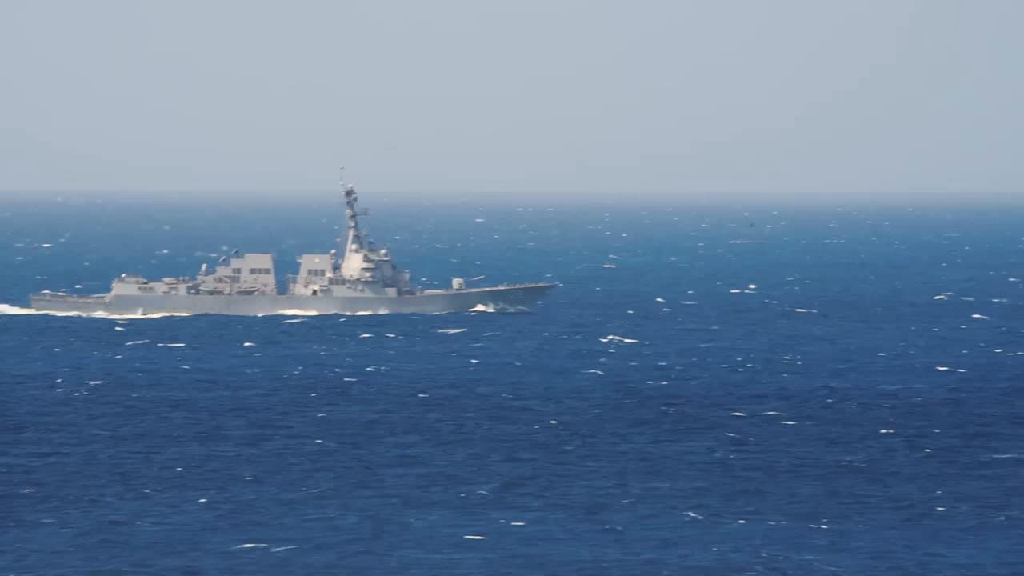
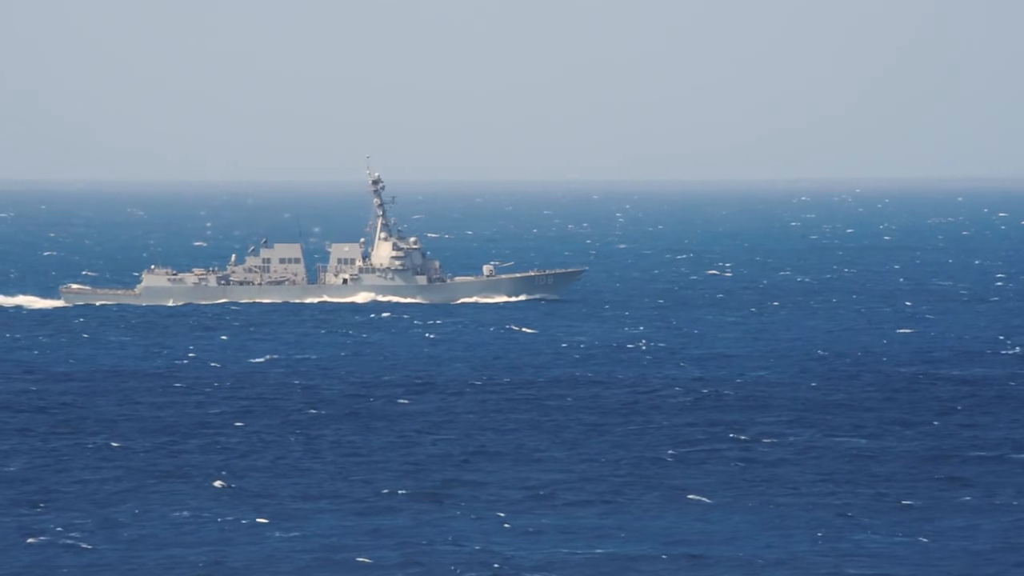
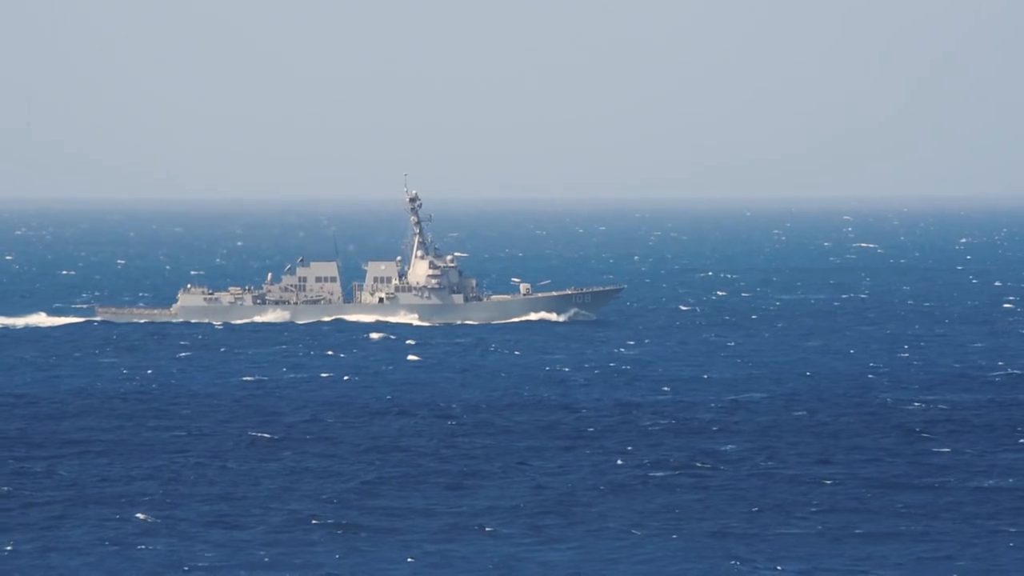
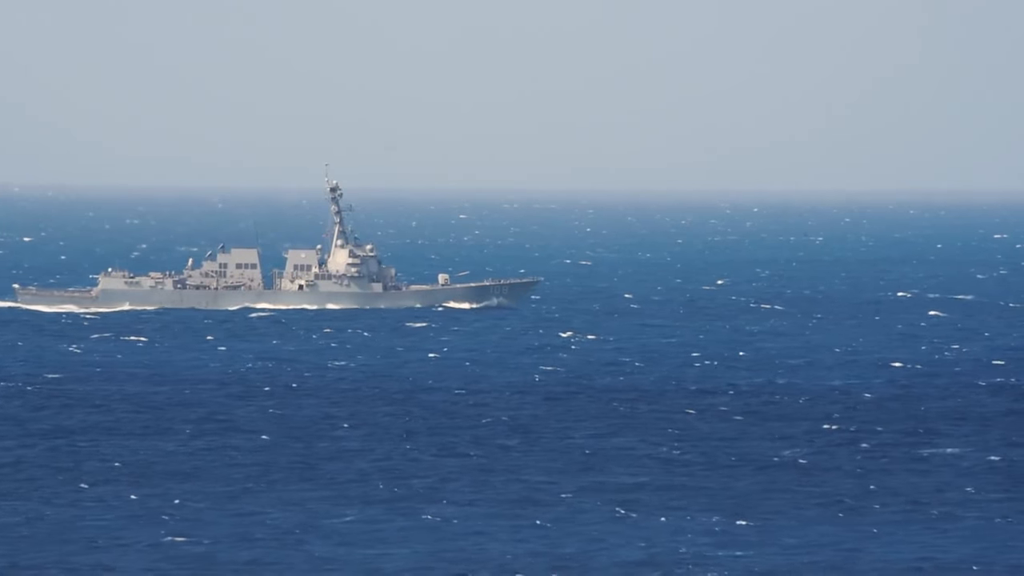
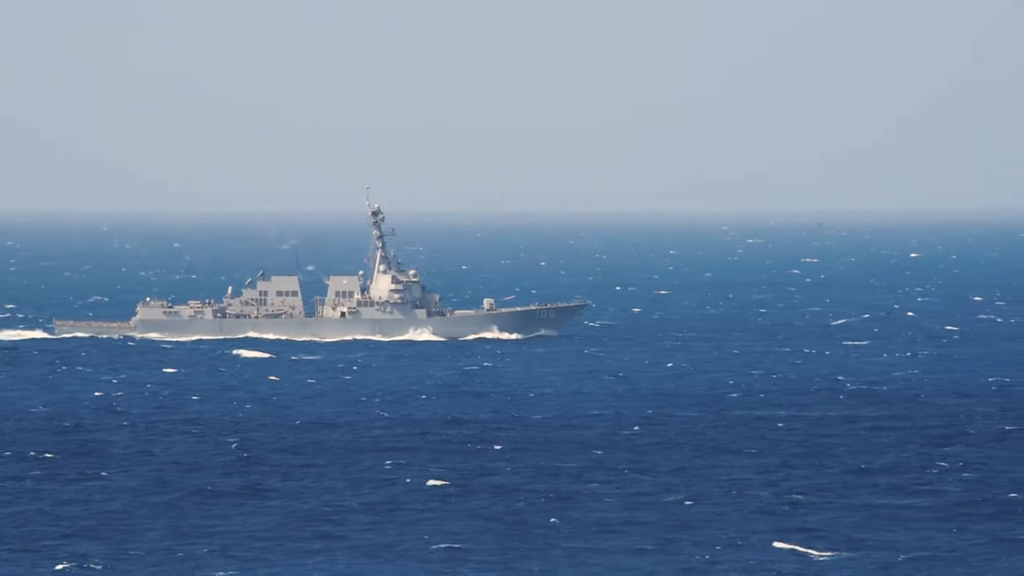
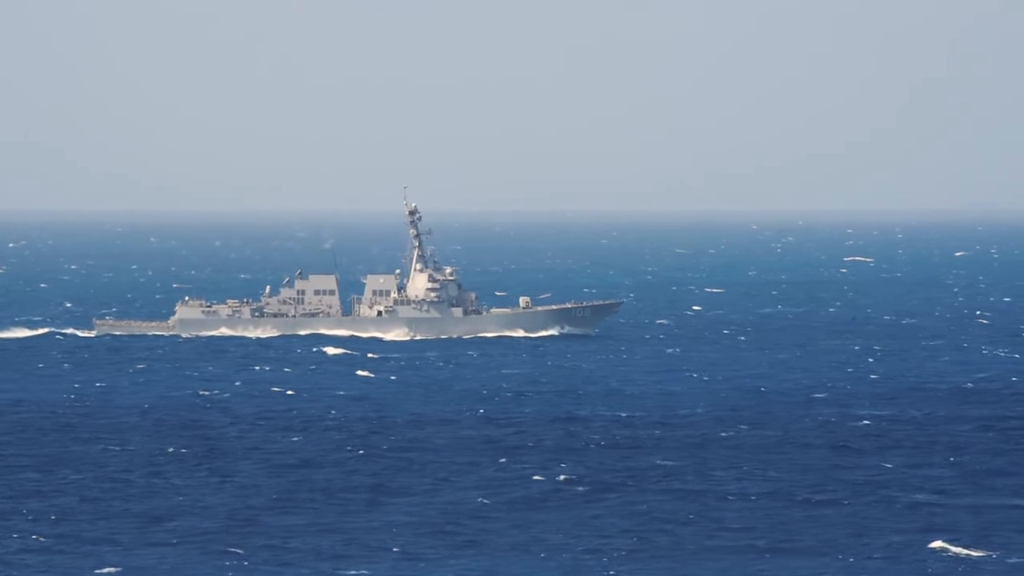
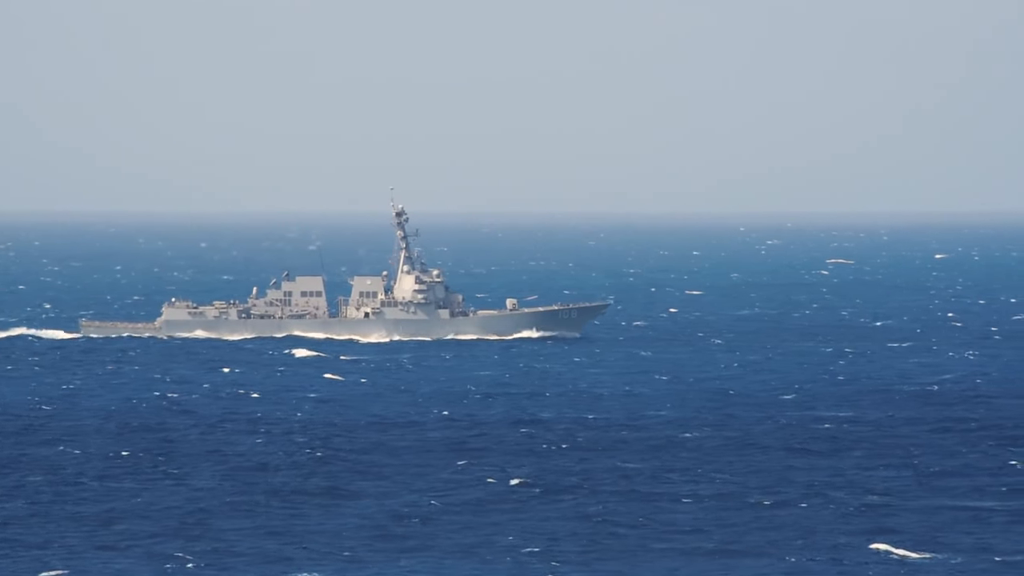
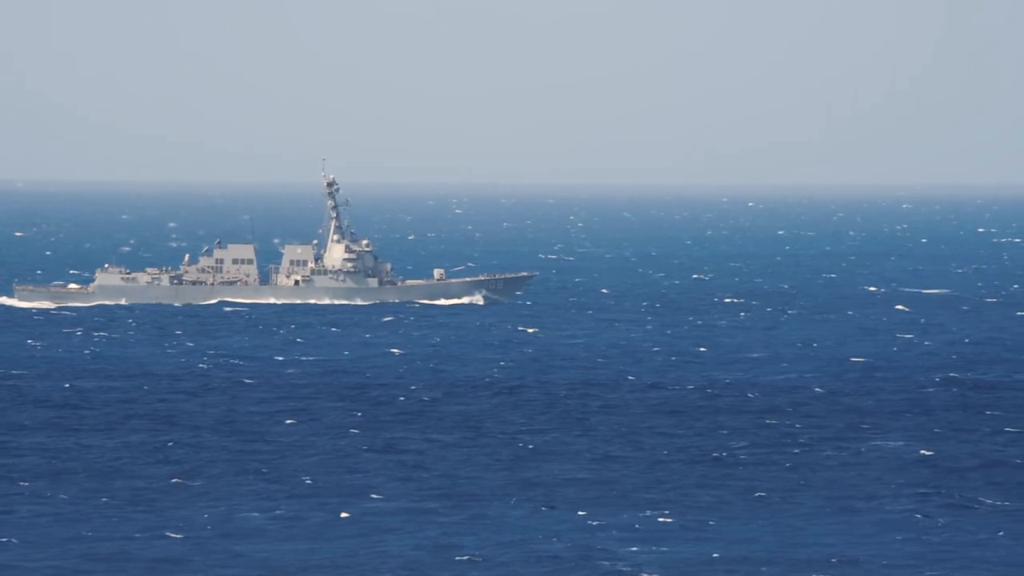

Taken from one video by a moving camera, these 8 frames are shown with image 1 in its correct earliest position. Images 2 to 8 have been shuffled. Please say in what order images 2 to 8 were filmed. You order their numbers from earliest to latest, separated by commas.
4, 8, 2, 3, 6, 7, 5
